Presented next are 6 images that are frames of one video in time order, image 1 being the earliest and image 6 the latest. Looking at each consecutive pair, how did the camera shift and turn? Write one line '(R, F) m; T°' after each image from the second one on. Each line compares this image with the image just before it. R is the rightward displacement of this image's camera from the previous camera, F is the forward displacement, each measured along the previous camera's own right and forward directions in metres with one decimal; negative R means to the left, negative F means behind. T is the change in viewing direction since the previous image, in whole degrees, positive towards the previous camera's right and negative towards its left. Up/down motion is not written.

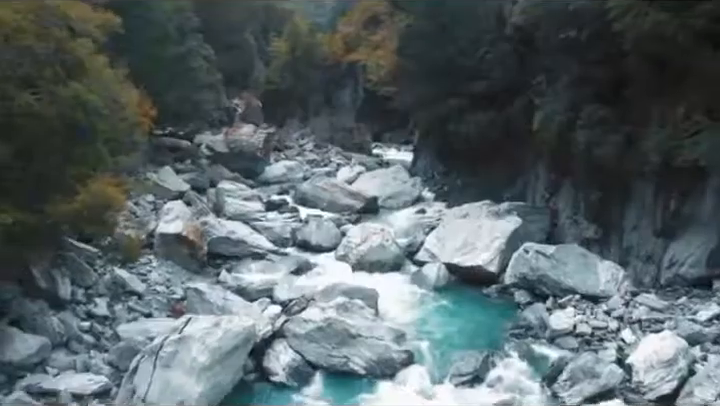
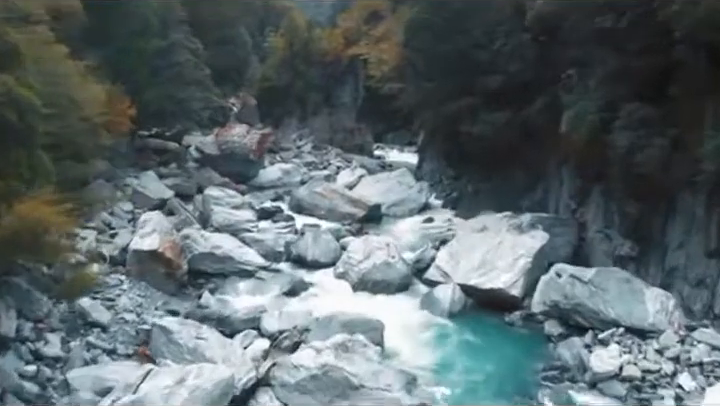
(0.0, +1.2) m; 0°
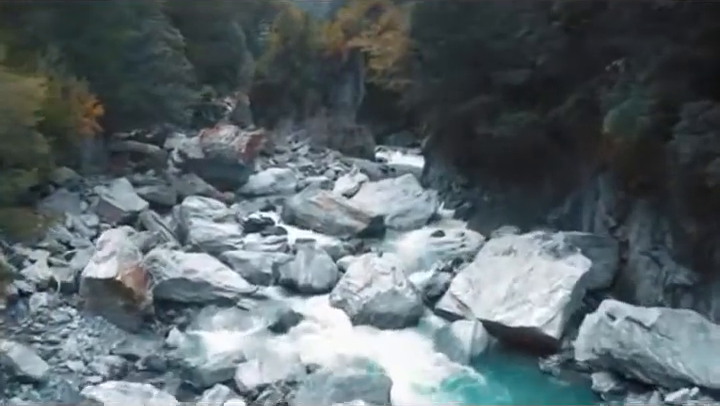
(0.0, +1.4) m; 0°
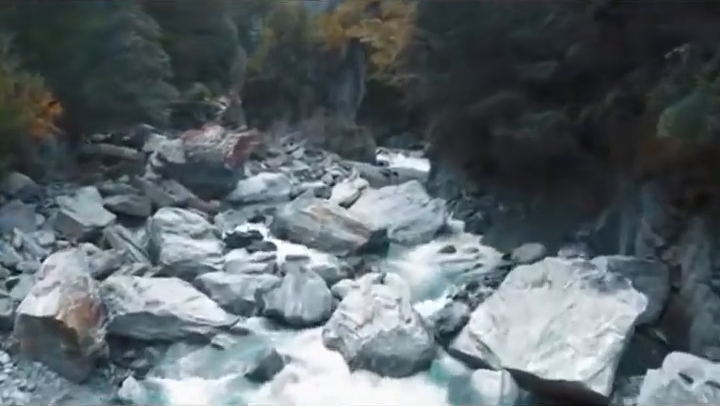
(0.0, +1.3) m; 0°
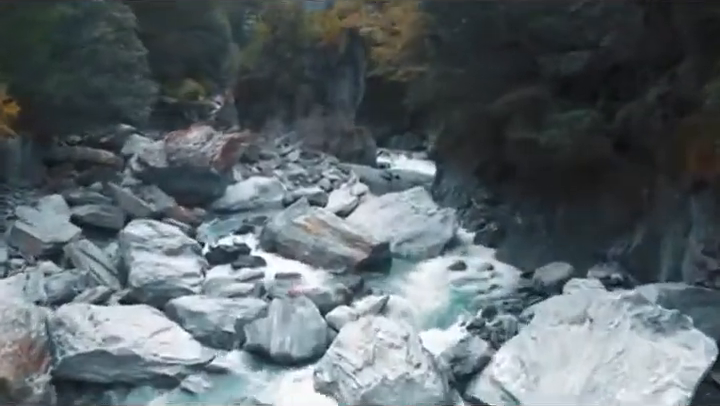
(0.0, +1.0) m; 0°
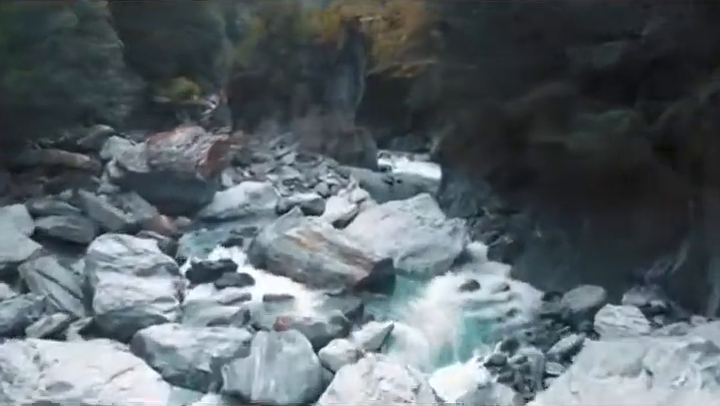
(0.0, +0.9) m; 0°
